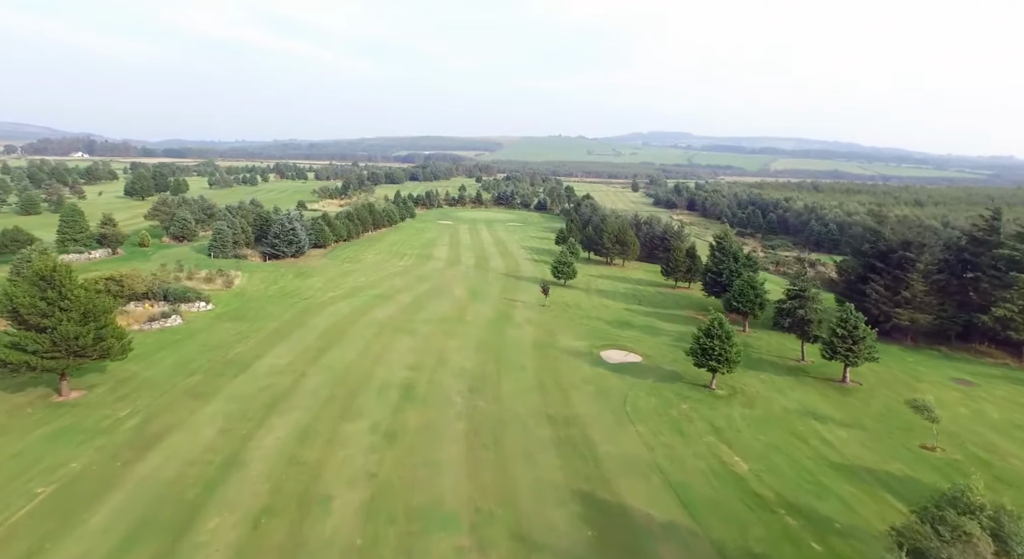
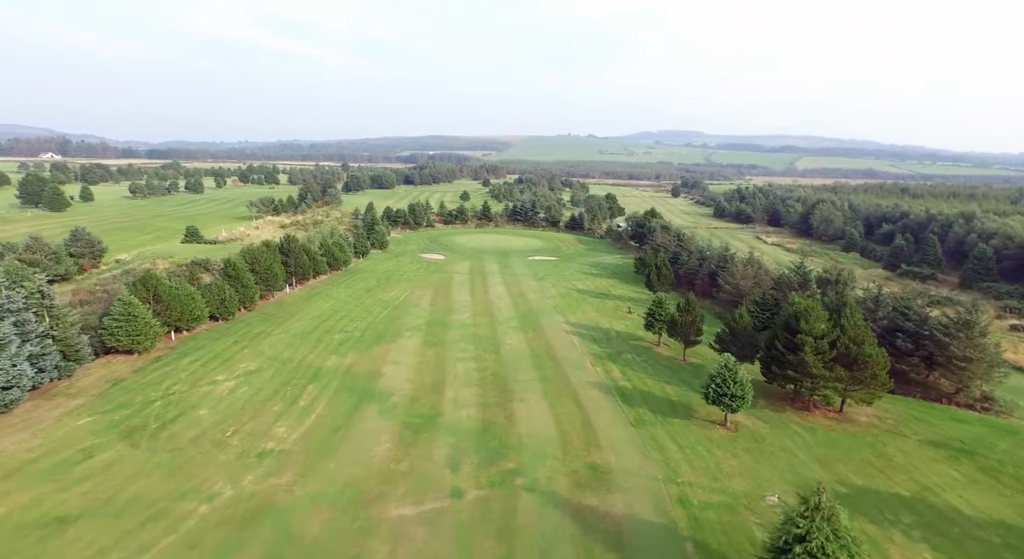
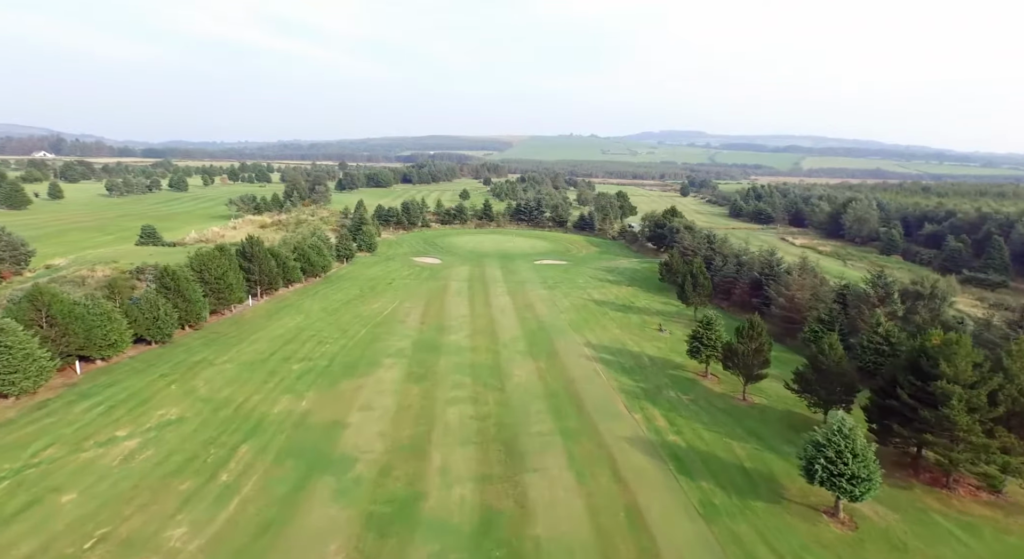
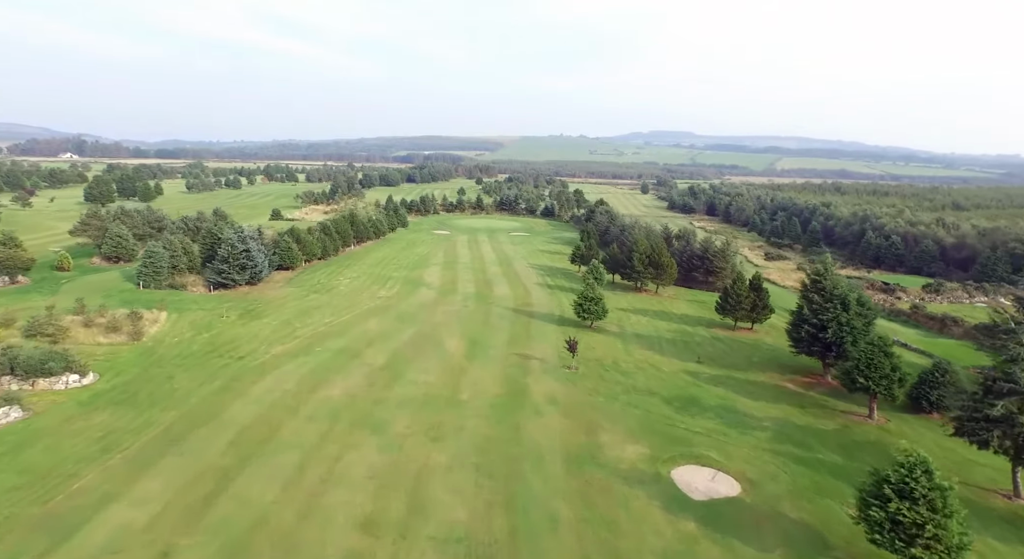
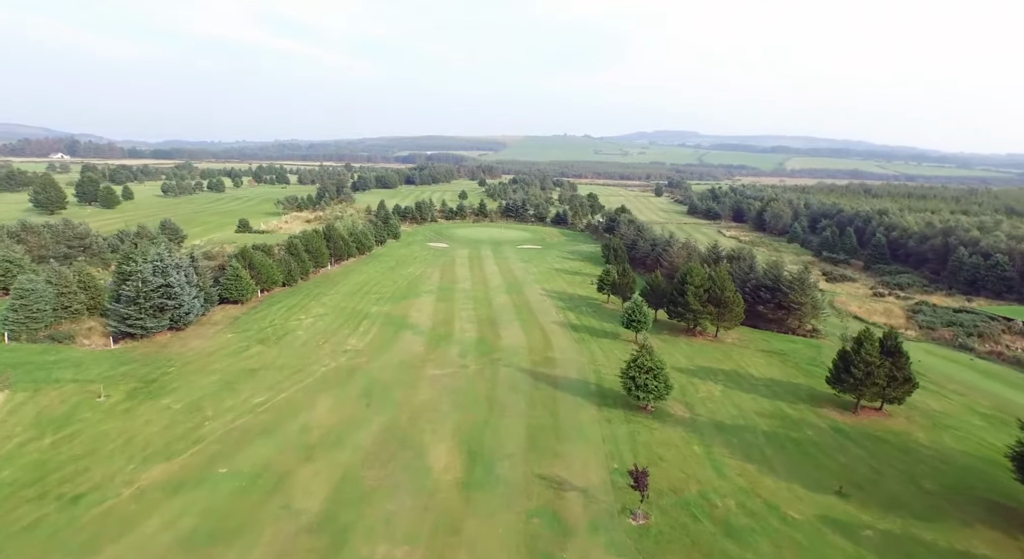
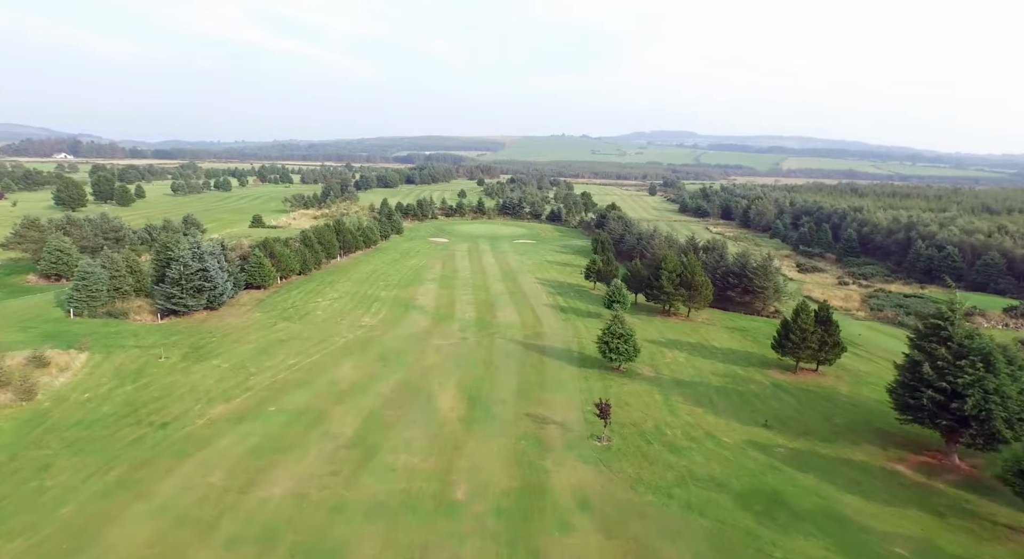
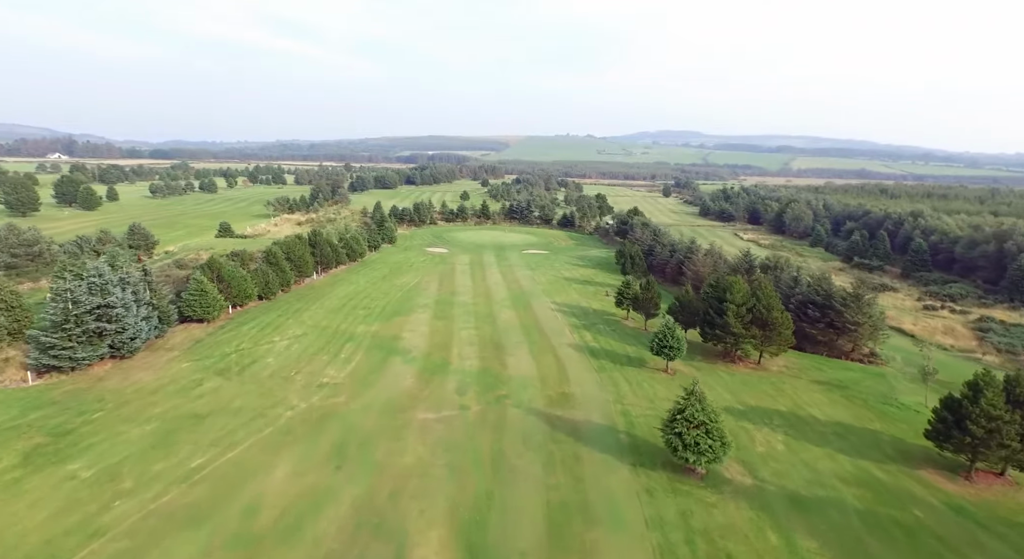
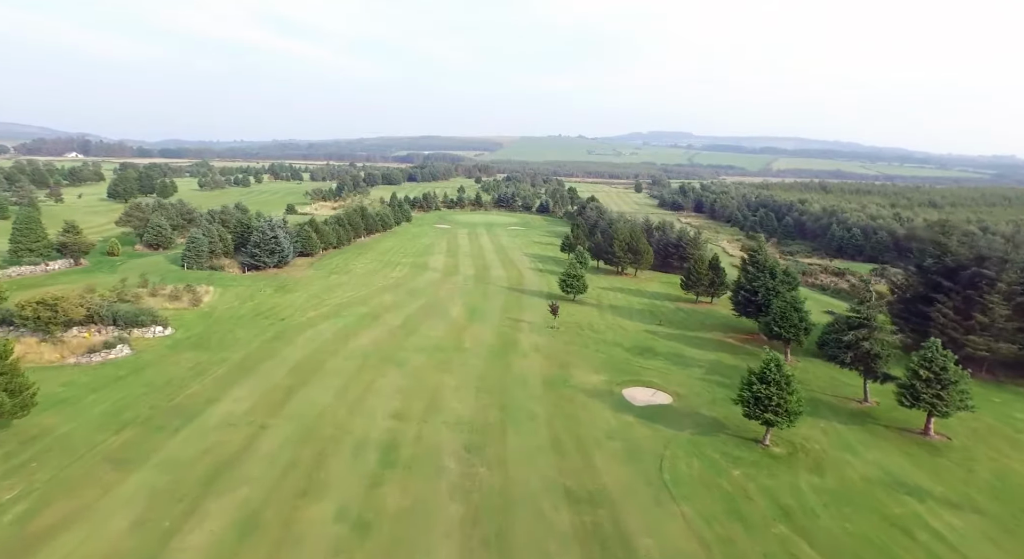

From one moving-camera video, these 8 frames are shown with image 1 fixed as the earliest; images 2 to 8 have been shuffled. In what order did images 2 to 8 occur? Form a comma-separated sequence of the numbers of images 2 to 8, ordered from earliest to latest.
8, 4, 6, 5, 7, 2, 3
